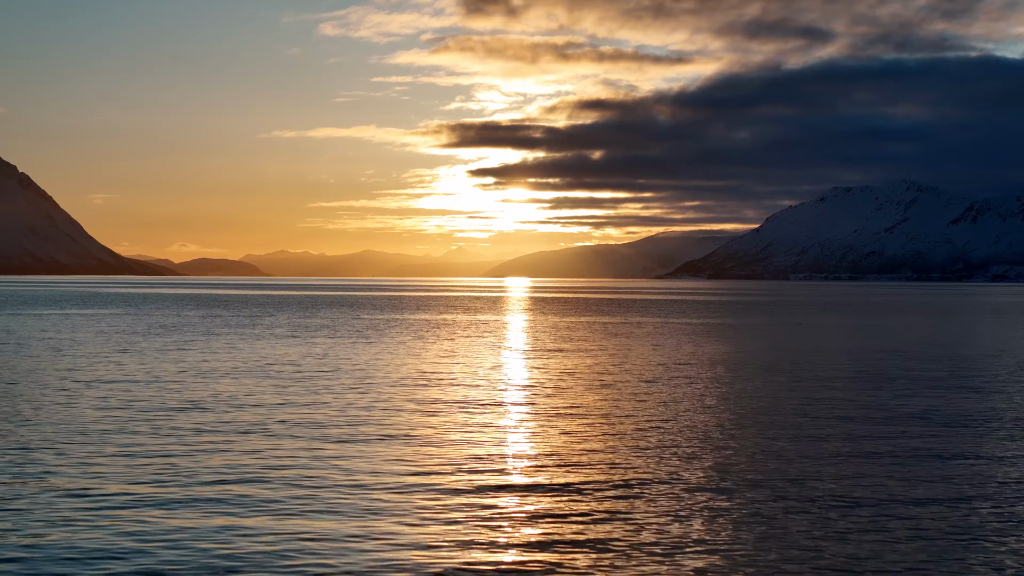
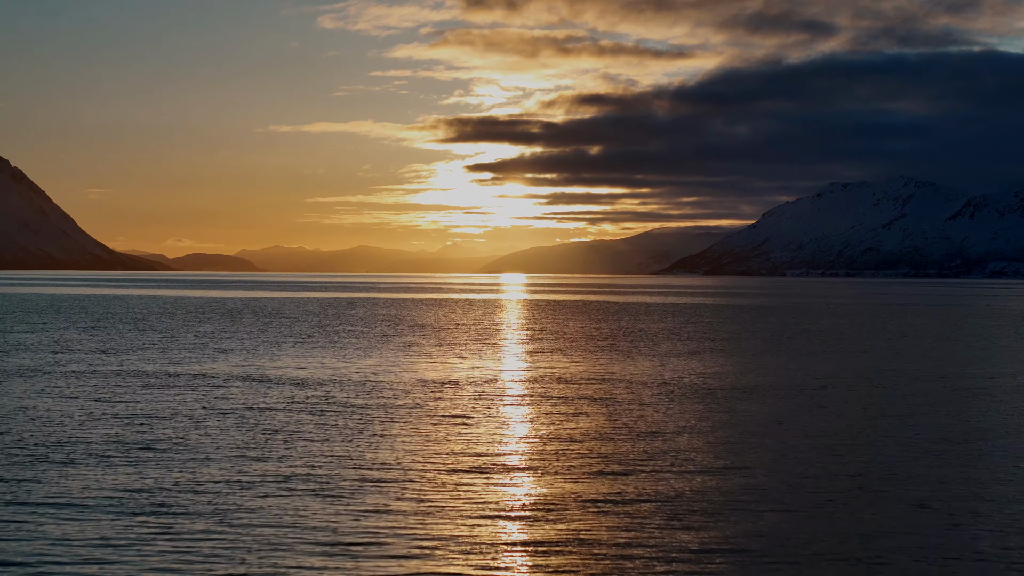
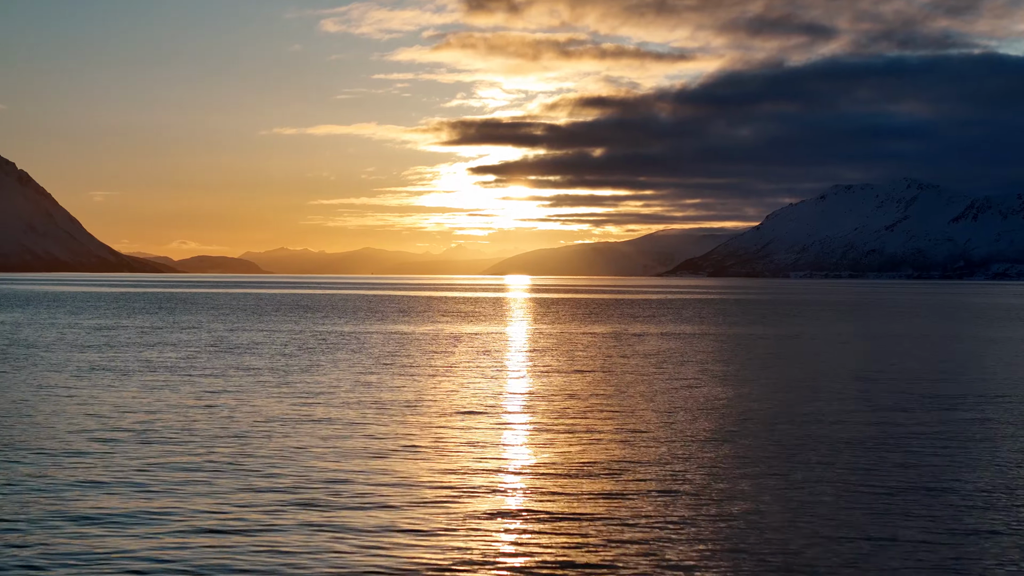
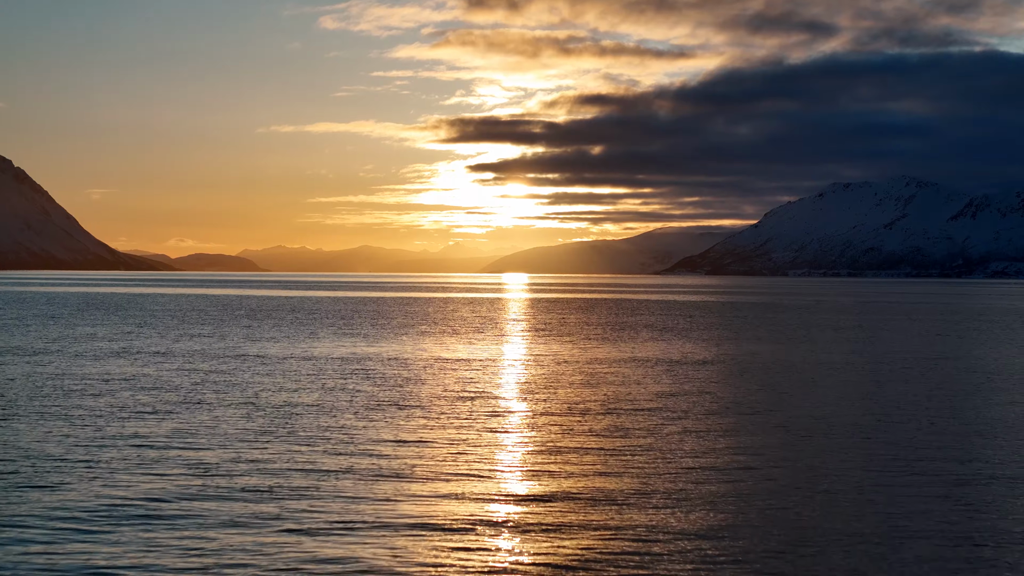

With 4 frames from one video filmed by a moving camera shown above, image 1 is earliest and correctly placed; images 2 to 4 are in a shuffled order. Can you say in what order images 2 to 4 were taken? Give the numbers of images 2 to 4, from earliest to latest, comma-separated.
3, 4, 2
